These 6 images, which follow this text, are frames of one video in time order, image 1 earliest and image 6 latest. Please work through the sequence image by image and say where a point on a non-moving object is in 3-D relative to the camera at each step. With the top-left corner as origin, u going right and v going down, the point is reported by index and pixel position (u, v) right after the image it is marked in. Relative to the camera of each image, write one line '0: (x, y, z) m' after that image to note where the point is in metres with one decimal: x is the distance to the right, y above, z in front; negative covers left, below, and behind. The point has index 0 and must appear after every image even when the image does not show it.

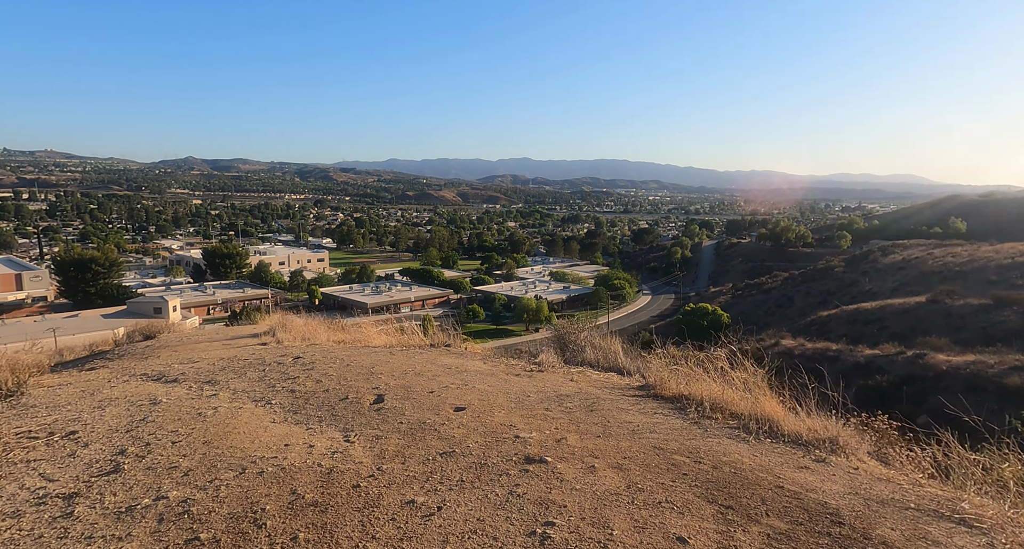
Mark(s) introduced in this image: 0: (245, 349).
0: (-1.9, -0.5, +4.7) m
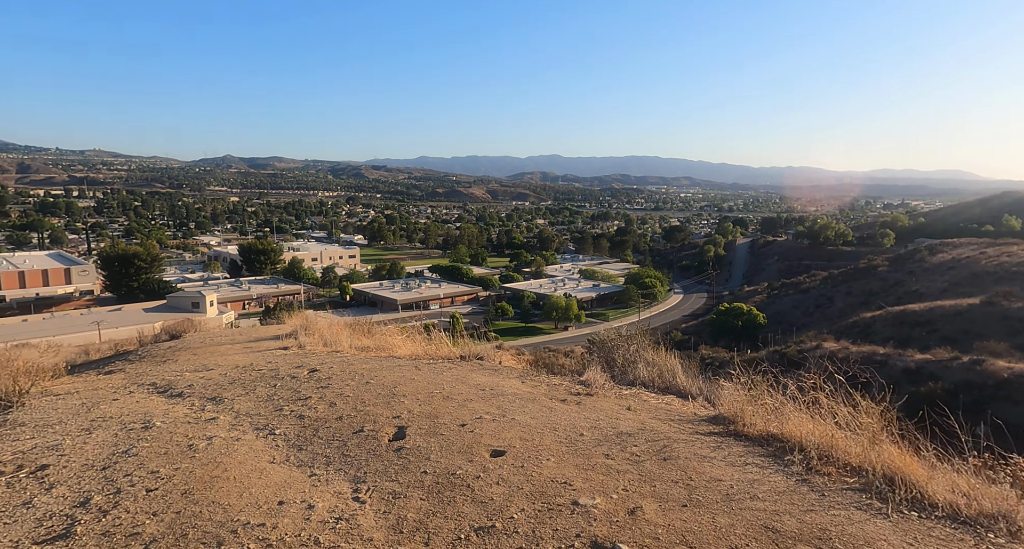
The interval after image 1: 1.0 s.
0: (-1.7, -0.5, +4.4) m
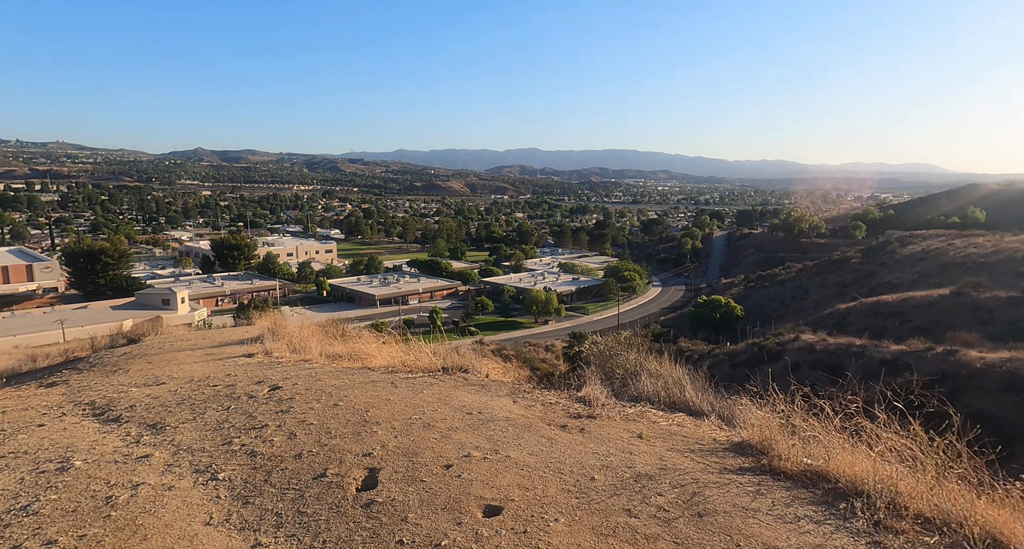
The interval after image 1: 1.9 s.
0: (-1.7, -0.6, +4.0) m
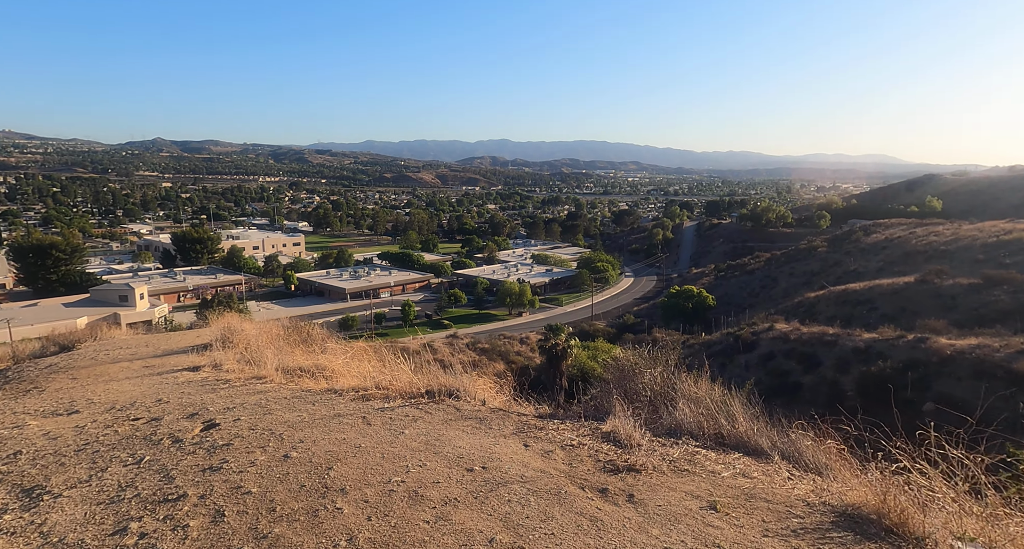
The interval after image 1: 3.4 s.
0: (-1.8, -0.6, +3.3) m
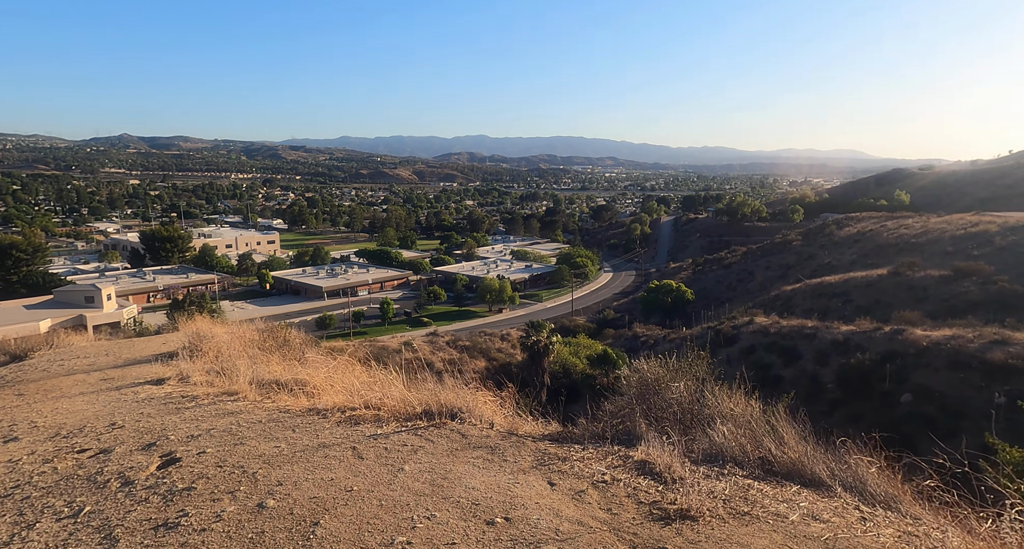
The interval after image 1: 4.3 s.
0: (-1.8, -0.6, +2.9) m
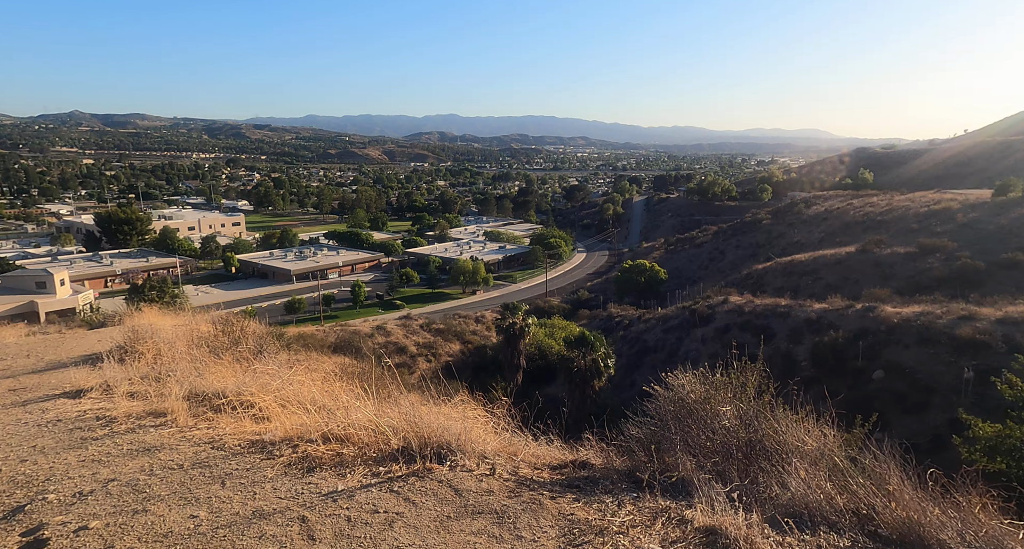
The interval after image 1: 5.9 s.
0: (-1.8, -0.6, +2.3) m
